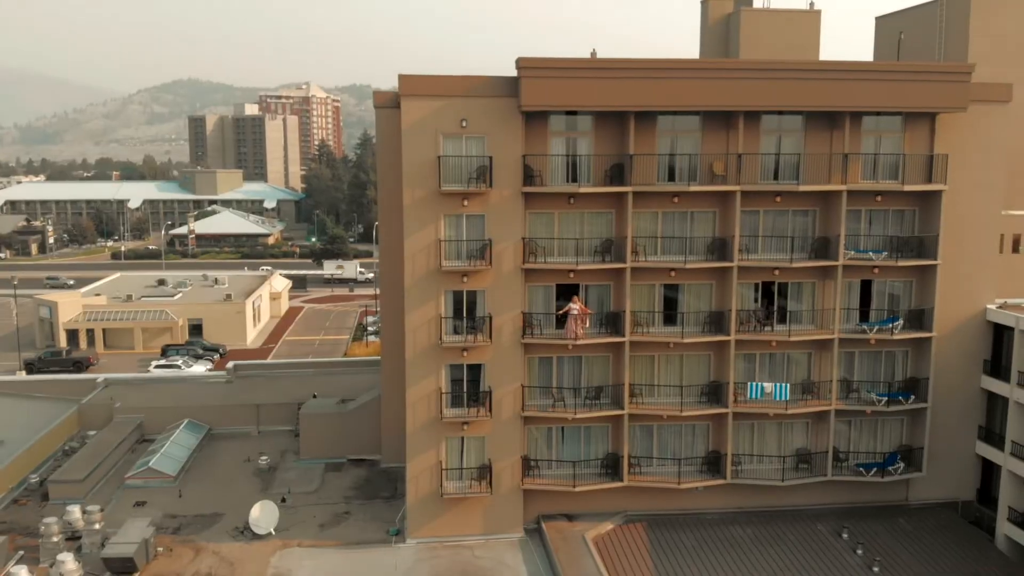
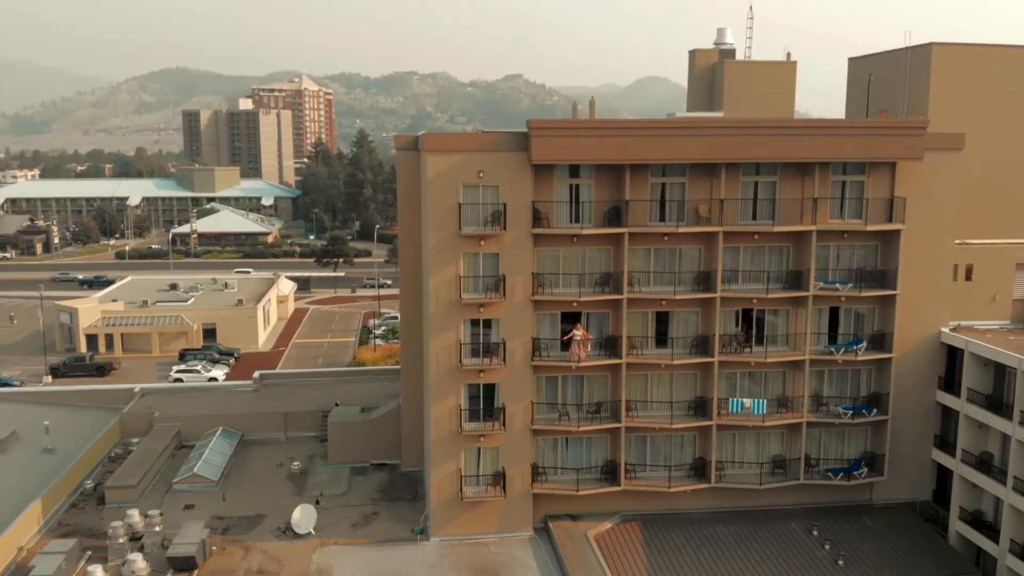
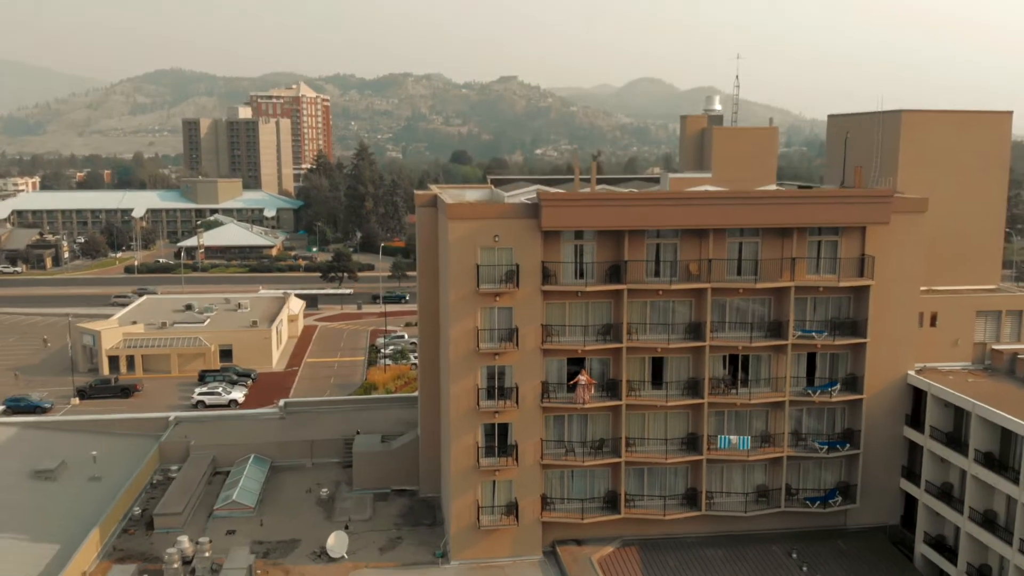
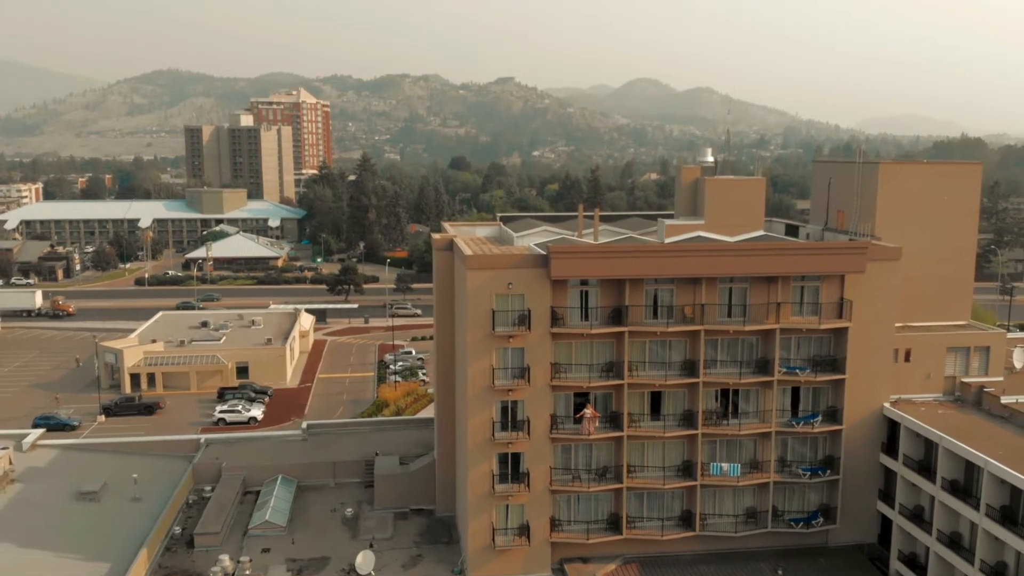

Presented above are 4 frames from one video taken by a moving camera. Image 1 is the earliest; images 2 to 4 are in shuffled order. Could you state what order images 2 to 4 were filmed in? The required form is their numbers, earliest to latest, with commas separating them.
2, 3, 4
